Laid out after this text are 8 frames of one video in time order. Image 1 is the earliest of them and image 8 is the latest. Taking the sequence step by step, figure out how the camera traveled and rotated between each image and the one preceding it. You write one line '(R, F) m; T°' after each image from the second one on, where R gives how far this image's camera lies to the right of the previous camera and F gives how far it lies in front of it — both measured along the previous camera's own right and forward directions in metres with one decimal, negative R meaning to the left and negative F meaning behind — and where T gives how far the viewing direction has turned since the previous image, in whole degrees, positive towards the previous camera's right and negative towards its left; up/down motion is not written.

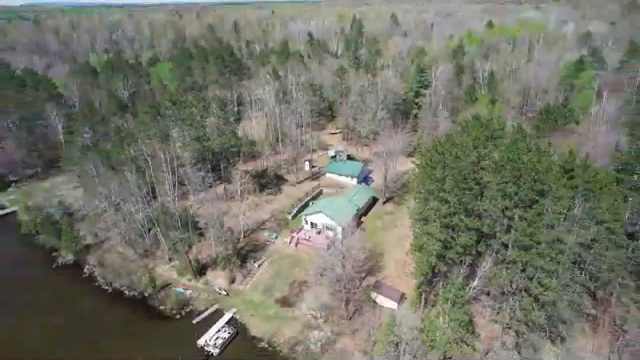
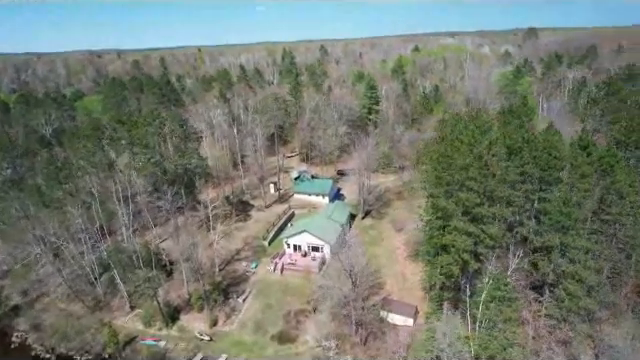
(-4.6, +4.3) m; +10°
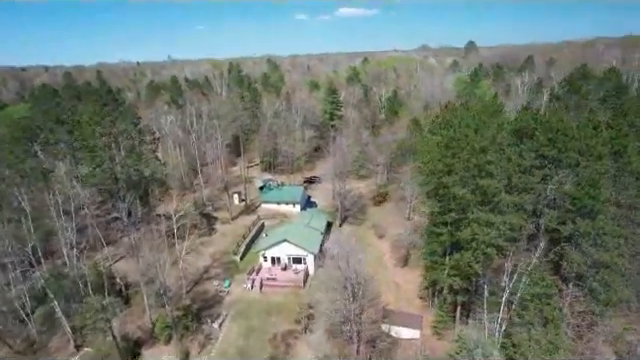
(-2.8, +4.0) m; +8°
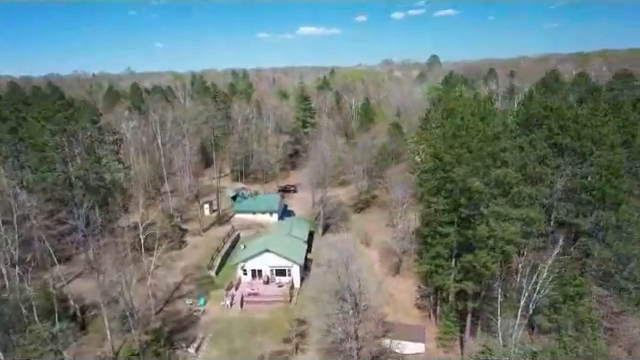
(-1.6, +2.9) m; +5°
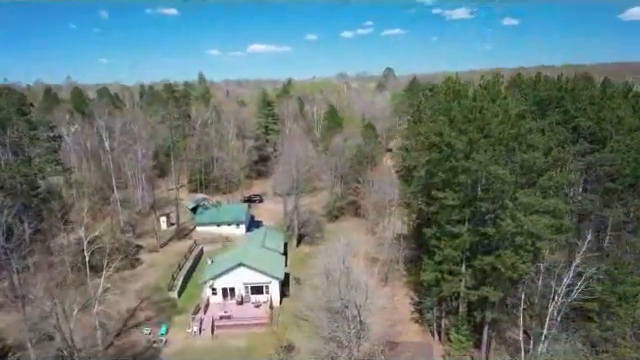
(-1.7, +3.7) m; +6°
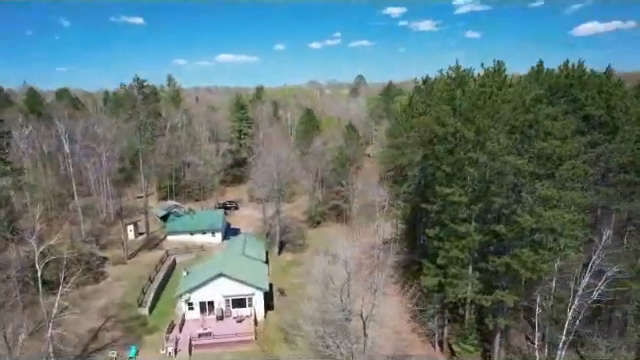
(-1.0, +2.1) m; +4°
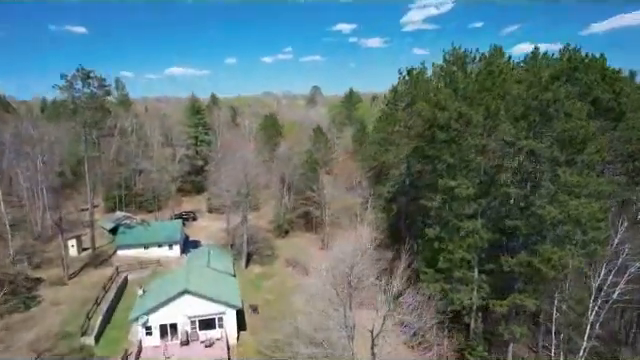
(-1.3, +2.6) m; +6°
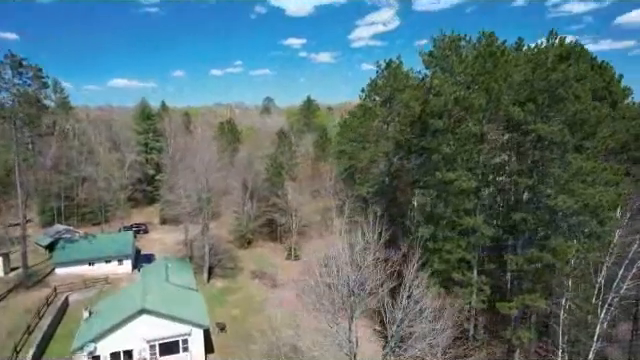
(-1.1, +2.0) m; +7°
